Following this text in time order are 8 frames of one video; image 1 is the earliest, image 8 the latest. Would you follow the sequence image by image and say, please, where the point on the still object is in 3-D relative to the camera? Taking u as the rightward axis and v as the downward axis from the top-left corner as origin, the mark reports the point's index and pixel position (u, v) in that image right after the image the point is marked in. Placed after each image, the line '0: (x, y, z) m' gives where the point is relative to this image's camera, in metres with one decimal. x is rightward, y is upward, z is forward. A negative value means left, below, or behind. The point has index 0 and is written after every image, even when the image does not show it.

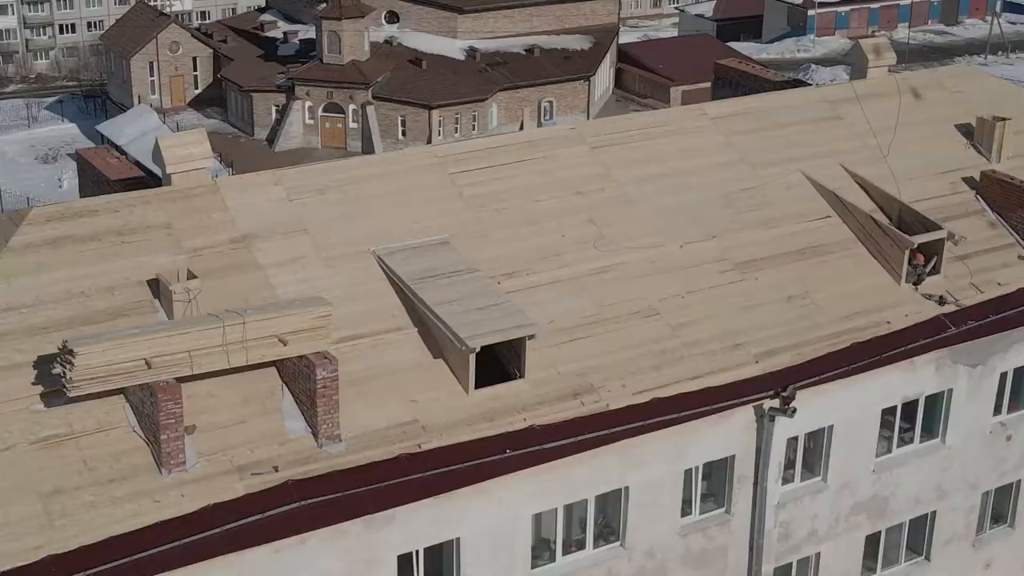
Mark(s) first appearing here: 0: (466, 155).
0: (-0.7, +1.9, +17.2) m
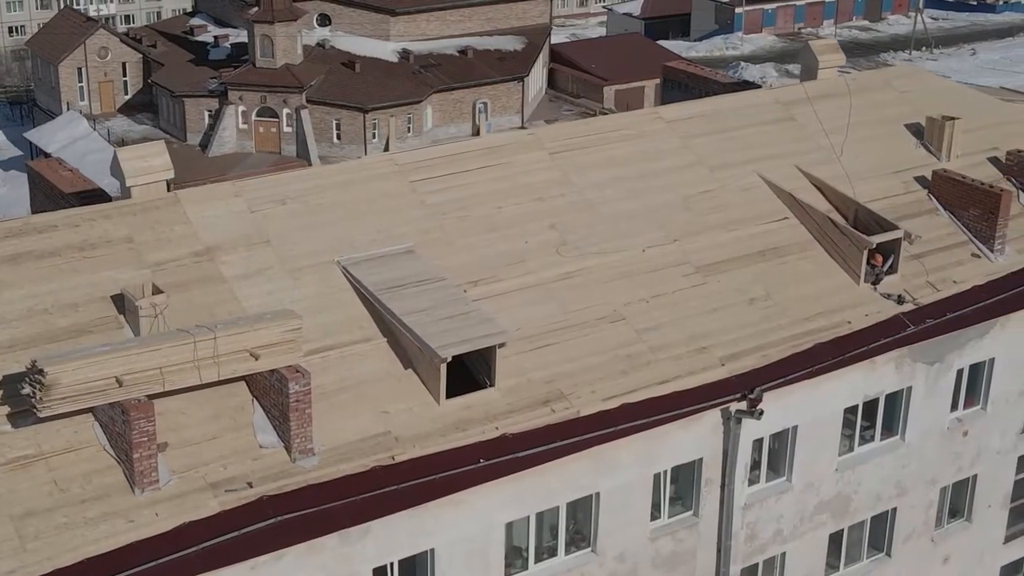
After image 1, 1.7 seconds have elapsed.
0: (-1.3, +1.8, +17.1) m
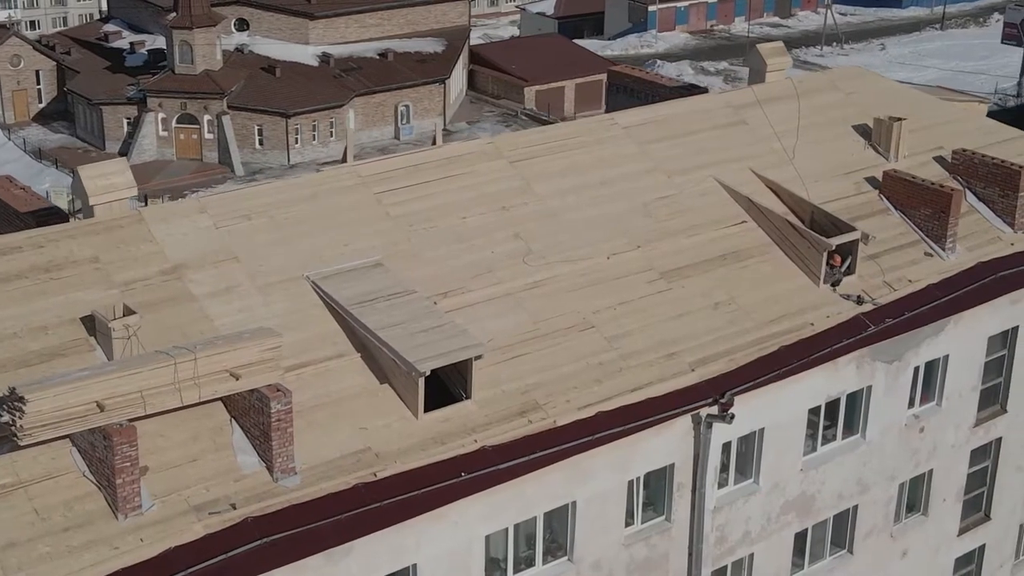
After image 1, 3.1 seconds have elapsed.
0: (-1.8, +1.6, +17.0) m
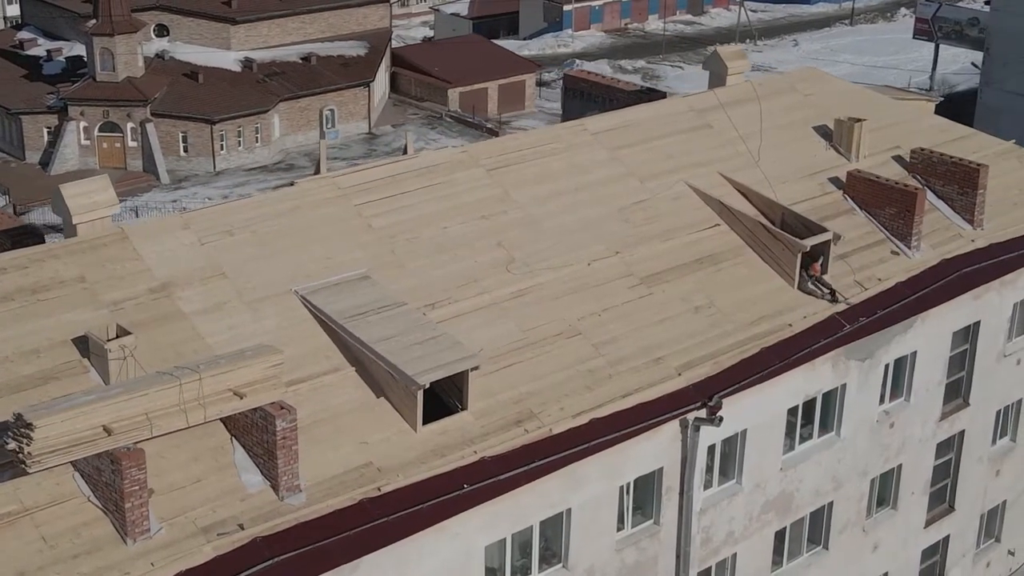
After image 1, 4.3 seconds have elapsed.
0: (-2.1, +1.4, +16.9) m
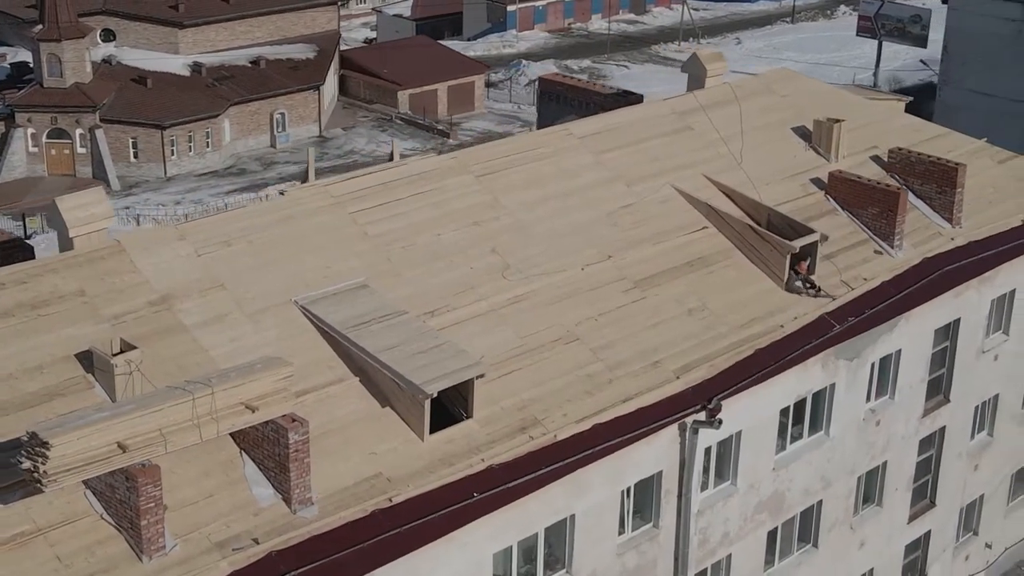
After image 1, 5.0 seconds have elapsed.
0: (-2.1, +1.3, +16.8) m
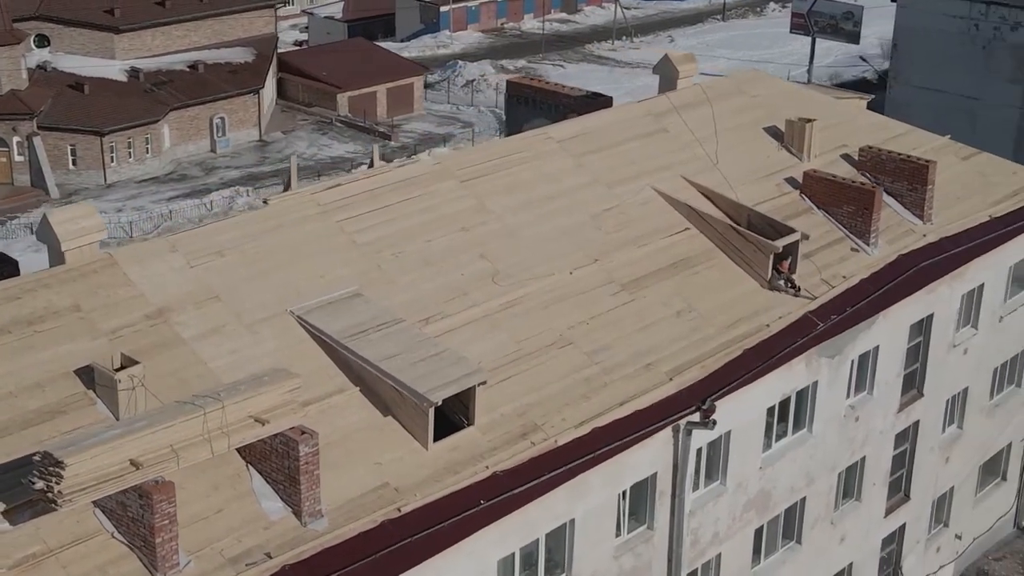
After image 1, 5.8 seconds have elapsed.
0: (-2.3, +1.2, +16.8) m
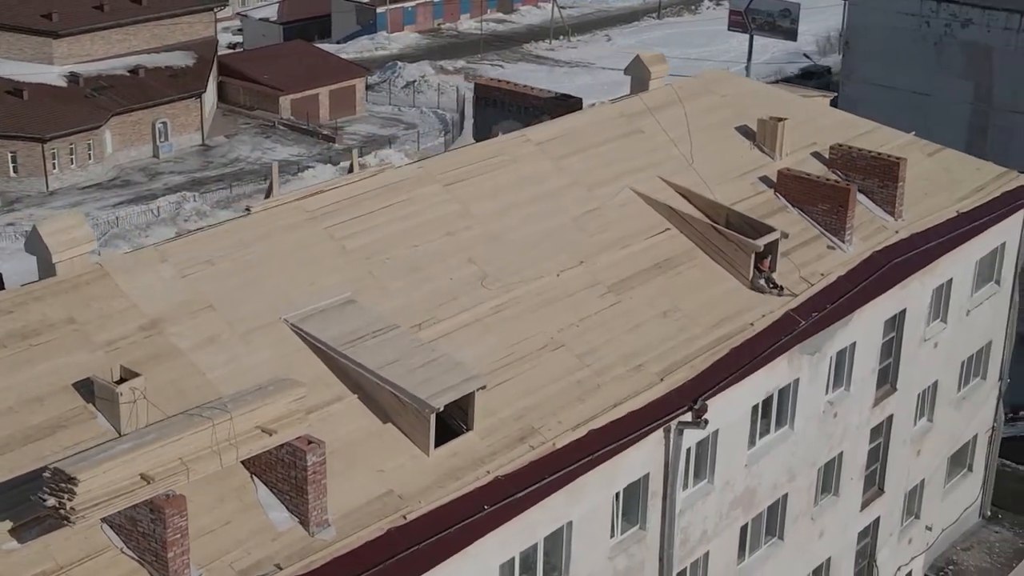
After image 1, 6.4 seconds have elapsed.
0: (-2.5, +1.1, +16.7) m
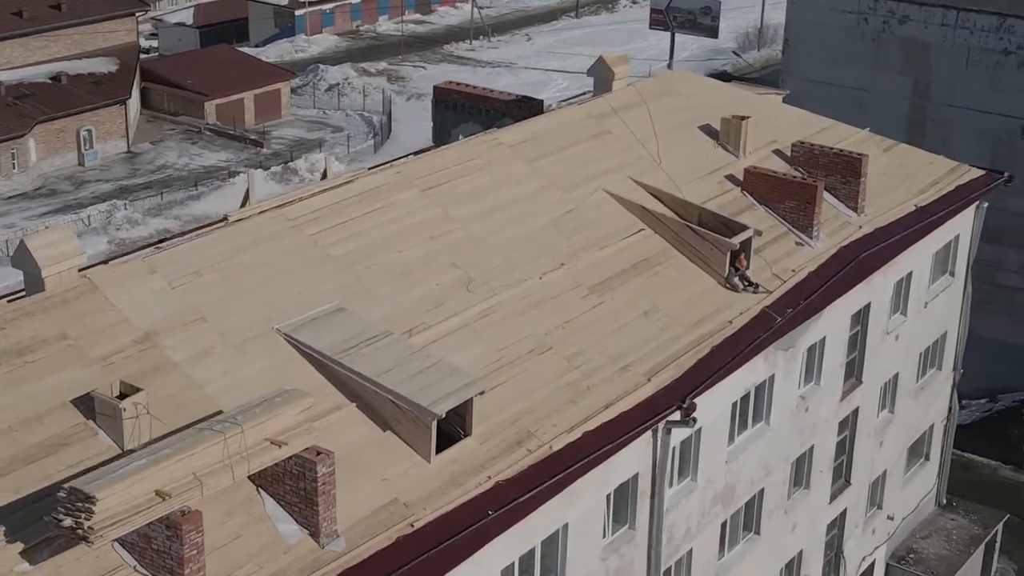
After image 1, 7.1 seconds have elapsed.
0: (-2.7, +1.0, +16.6) m
